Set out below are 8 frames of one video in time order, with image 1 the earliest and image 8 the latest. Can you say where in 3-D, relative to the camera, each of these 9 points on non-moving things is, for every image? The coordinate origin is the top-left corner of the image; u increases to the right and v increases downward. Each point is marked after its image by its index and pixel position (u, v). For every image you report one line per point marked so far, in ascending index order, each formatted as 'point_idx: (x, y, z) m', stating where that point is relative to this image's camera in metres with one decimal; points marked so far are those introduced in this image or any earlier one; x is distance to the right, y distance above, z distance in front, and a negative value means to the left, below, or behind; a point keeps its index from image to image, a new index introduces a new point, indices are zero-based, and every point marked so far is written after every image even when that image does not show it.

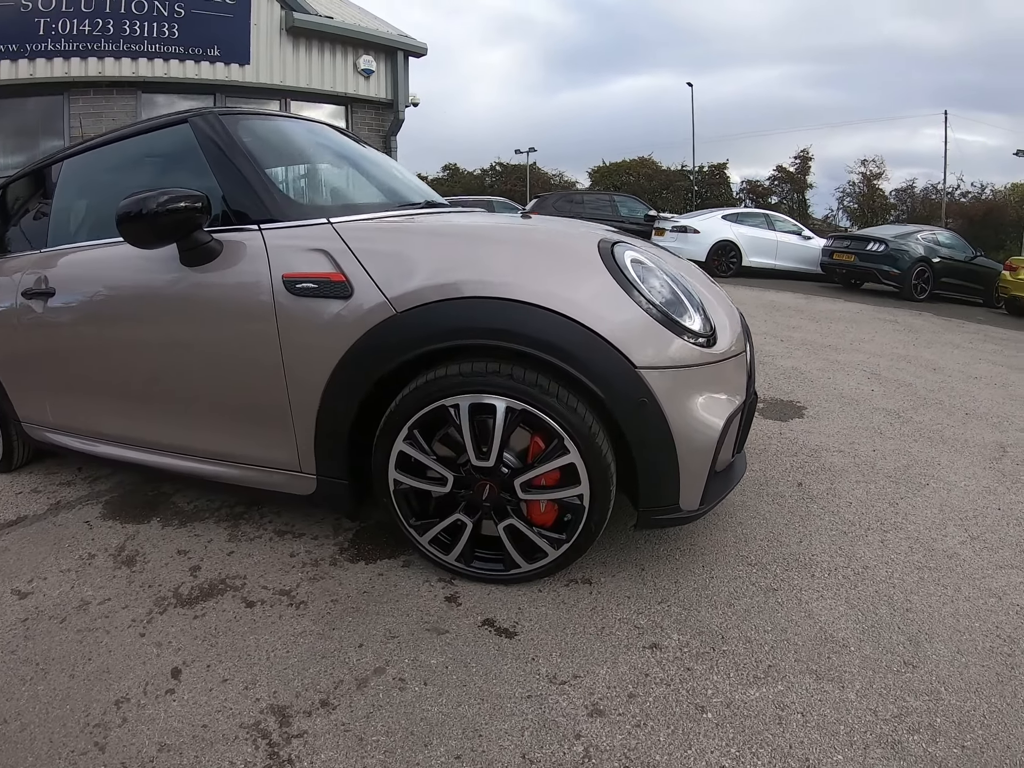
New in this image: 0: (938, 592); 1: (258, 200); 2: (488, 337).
0: (+1.3, -0.6, +1.9) m
1: (-0.7, +0.5, +1.9) m
2: (-0.1, +0.1, +1.5) m
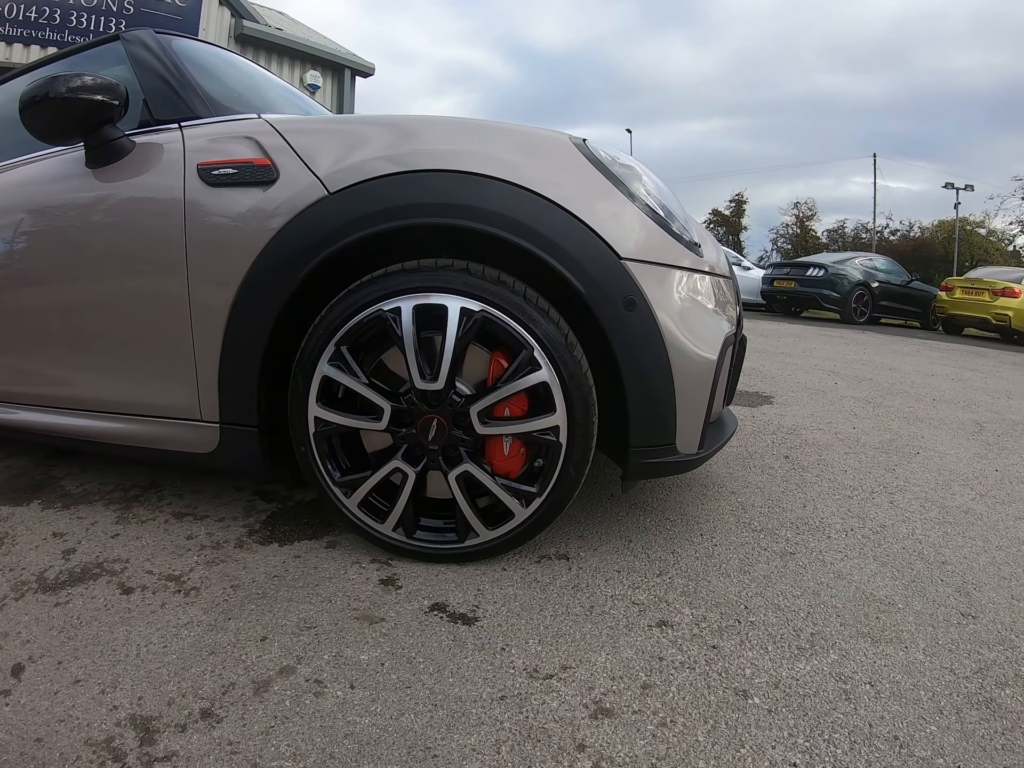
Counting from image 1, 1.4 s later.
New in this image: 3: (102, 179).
0: (+1.2, -0.5, +1.6) m
1: (-0.8, +0.7, +1.5) m
2: (-0.1, +0.3, +1.2) m
3: (-0.9, +0.4, +1.4) m
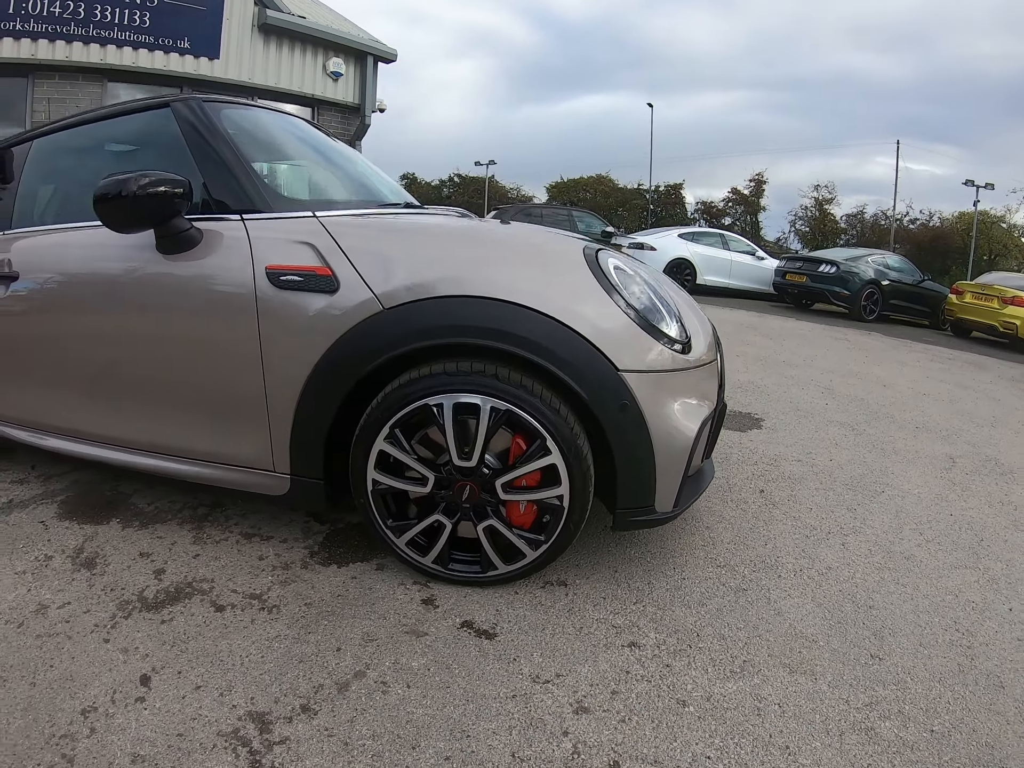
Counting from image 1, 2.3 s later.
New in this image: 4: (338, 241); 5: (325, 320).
0: (+1.2, -0.7, +2.0) m
1: (-0.8, +0.5, +1.8) m
2: (-0.1, +0.1, +1.5) m
3: (-0.9, +0.3, +1.7) m
4: (-0.4, +0.4, +1.7) m
5: (-0.5, +0.2, +1.6) m
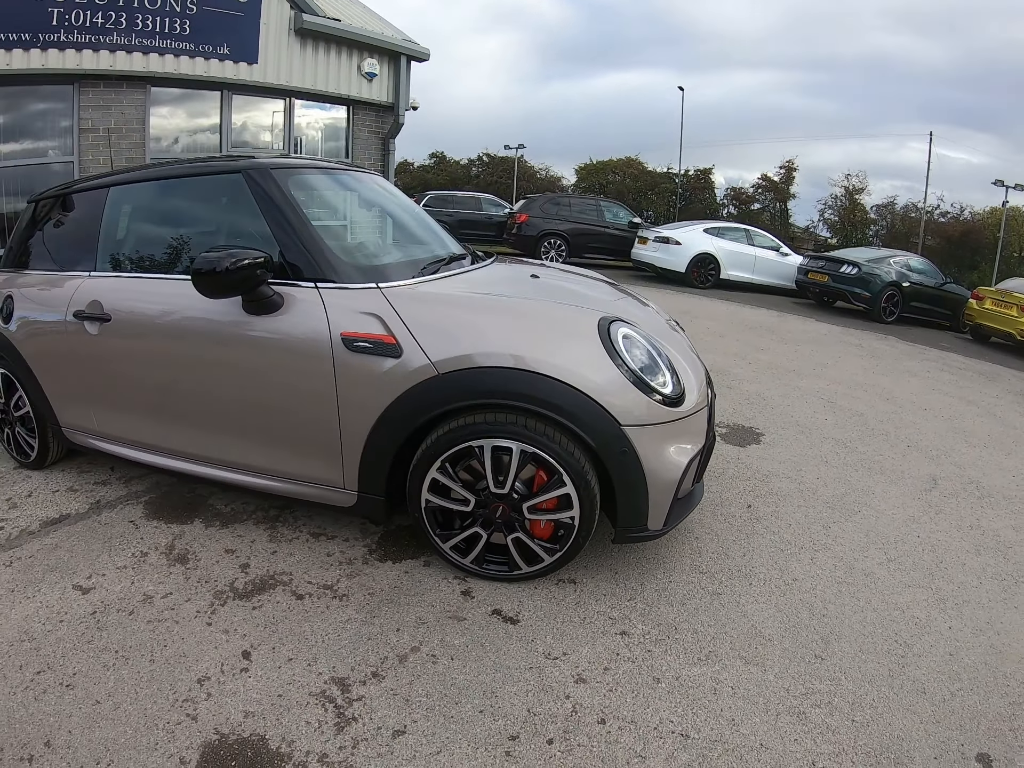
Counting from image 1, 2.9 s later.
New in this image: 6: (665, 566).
0: (+1.3, -0.8, +2.4) m
1: (-0.7, +0.4, +2.3) m
2: (0.0, 0.0, +2.0) m
3: (-0.8, +0.2, +2.2) m
4: (-0.4, +0.2, +2.1) m
5: (-0.4, 0.0, +2.1) m
6: (+0.6, -0.7, +2.4) m
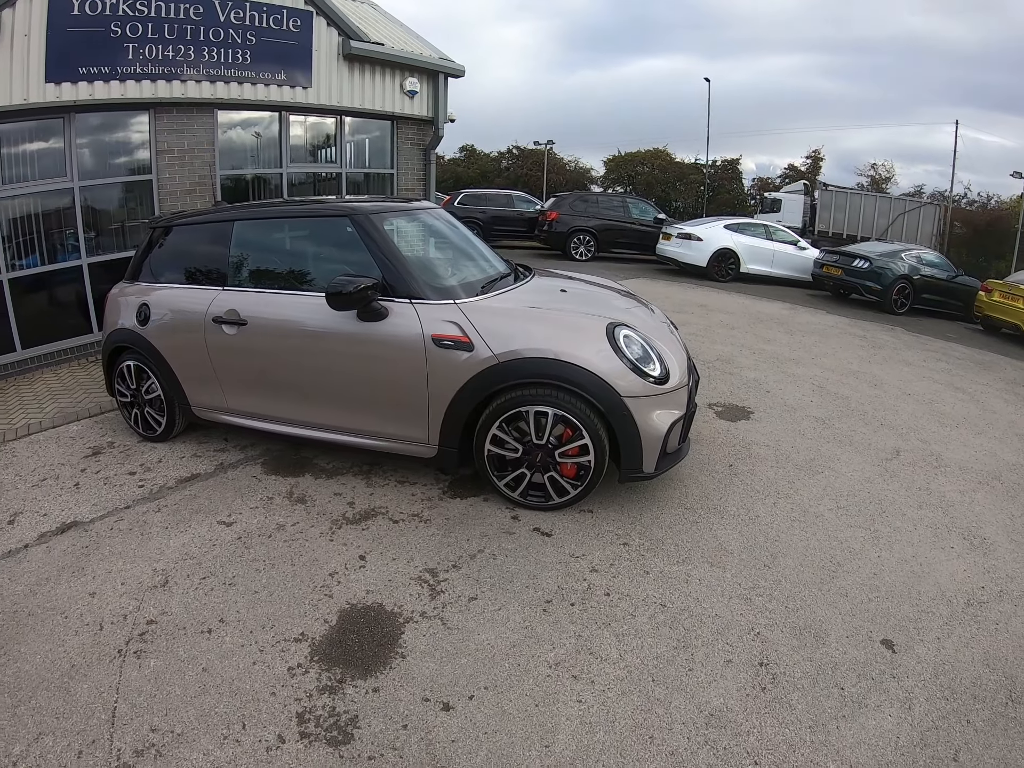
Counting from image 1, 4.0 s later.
0: (+1.5, -0.7, +3.3) m
1: (-0.5, +0.5, +3.2) m
2: (+0.1, 0.0, +2.9) m
3: (-0.6, +0.3, +3.1) m
4: (-0.2, +0.3, +3.0) m
5: (-0.2, +0.1, +3.0) m
6: (+0.8, -0.6, +3.3) m
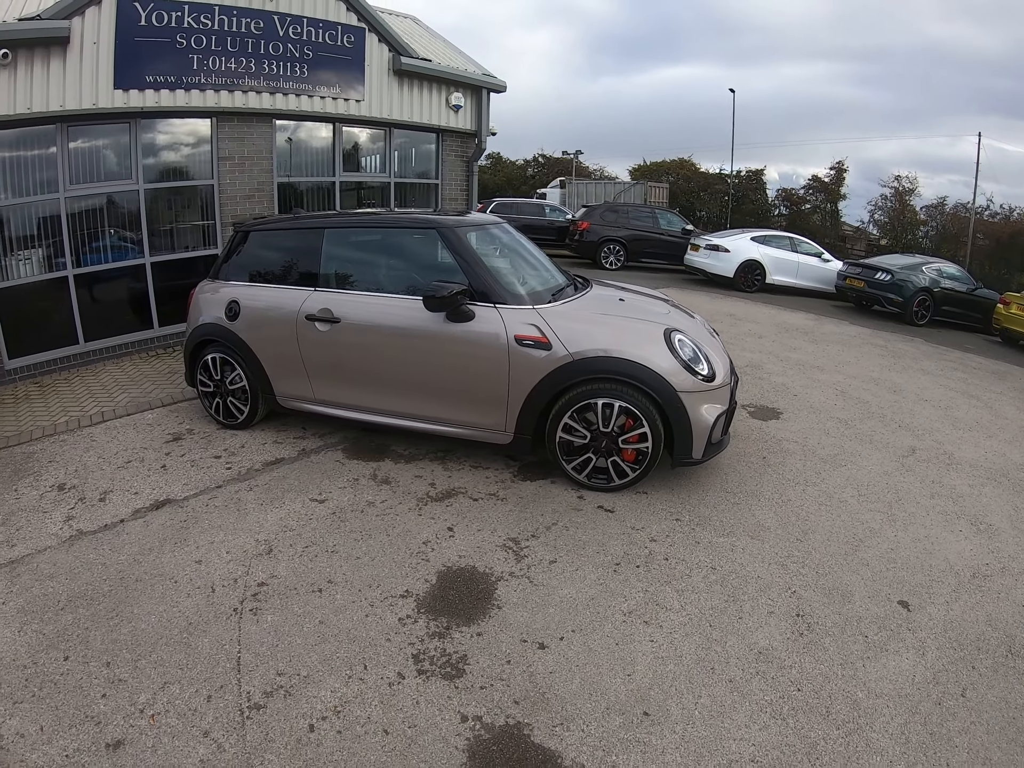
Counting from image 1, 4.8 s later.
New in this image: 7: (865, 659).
0: (+1.8, -0.8, +3.8) m
1: (-0.1, +0.5, +3.8) m
2: (+0.5, +0.1, +3.4) m
3: (-0.2, +0.3, +3.7) m
4: (+0.2, +0.3, +3.6) m
5: (+0.2, +0.1, +3.5) m
6: (+1.1, -0.6, +3.8) m
7: (+1.4, -1.1, +2.6) m
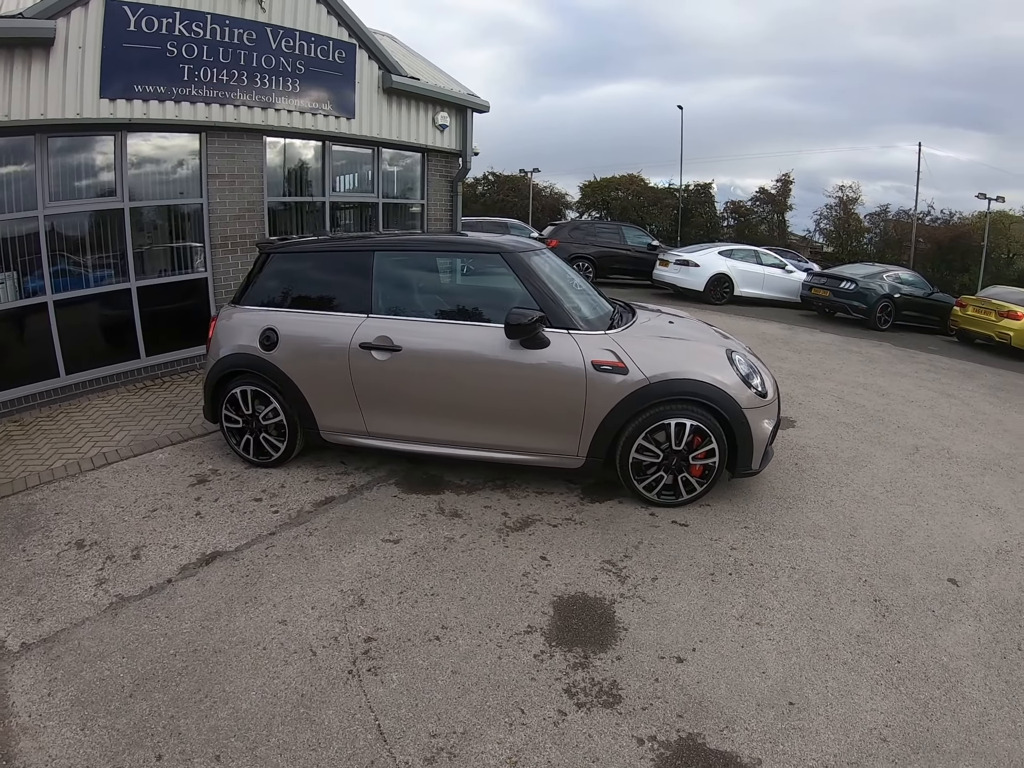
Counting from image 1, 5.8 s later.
0: (+2.3, -0.8, +4.3) m
1: (+0.3, +0.4, +4.1) m
2: (+1.0, -0.1, +3.8) m
3: (+0.2, +0.1, +4.1) m
4: (+0.7, +0.2, +4.0) m
5: (+0.6, 0.0, +3.9) m
6: (+1.6, -0.7, +4.3) m
7: (+2.0, -1.2, +3.1) m
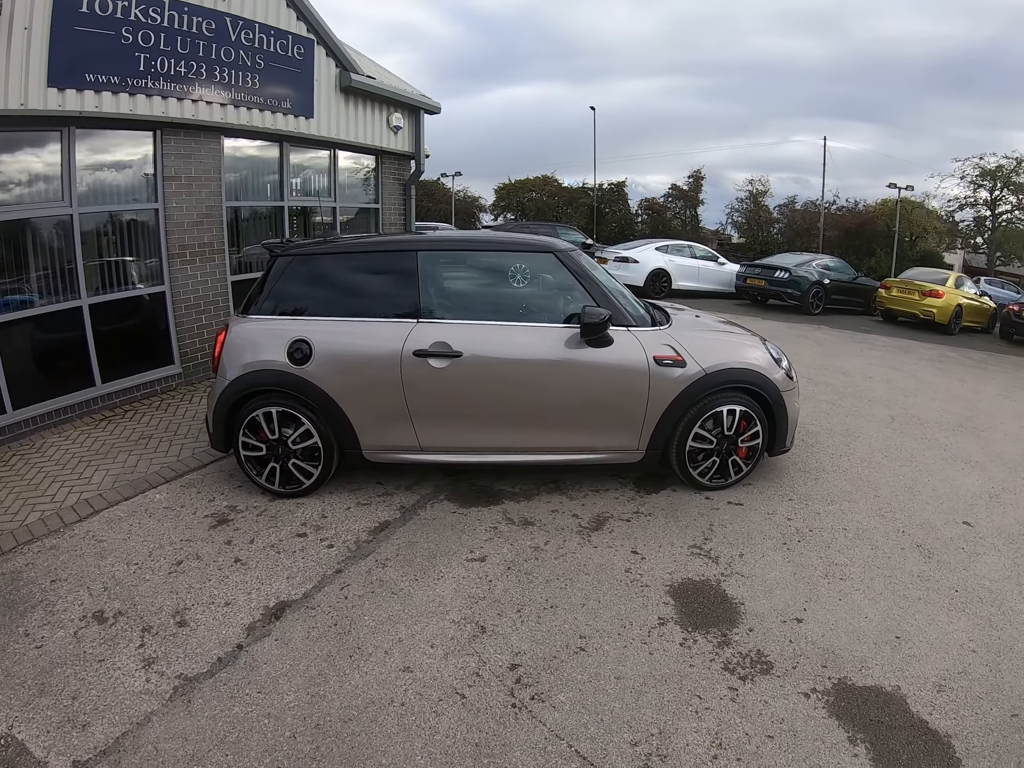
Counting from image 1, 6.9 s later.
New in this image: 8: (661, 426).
0: (+2.8, -0.7, +4.9) m
1: (+0.7, +0.4, +4.6) m
2: (+1.5, 0.0, +4.3) m
3: (+0.6, +0.1, +4.5) m
4: (+1.1, +0.2, +4.4) m
5: (+1.1, 0.0, +4.4) m
6: (+2.1, -0.6, +4.9) m
7: (+2.7, -1.0, +3.7) m
8: (+1.0, -0.3, +4.5) m
